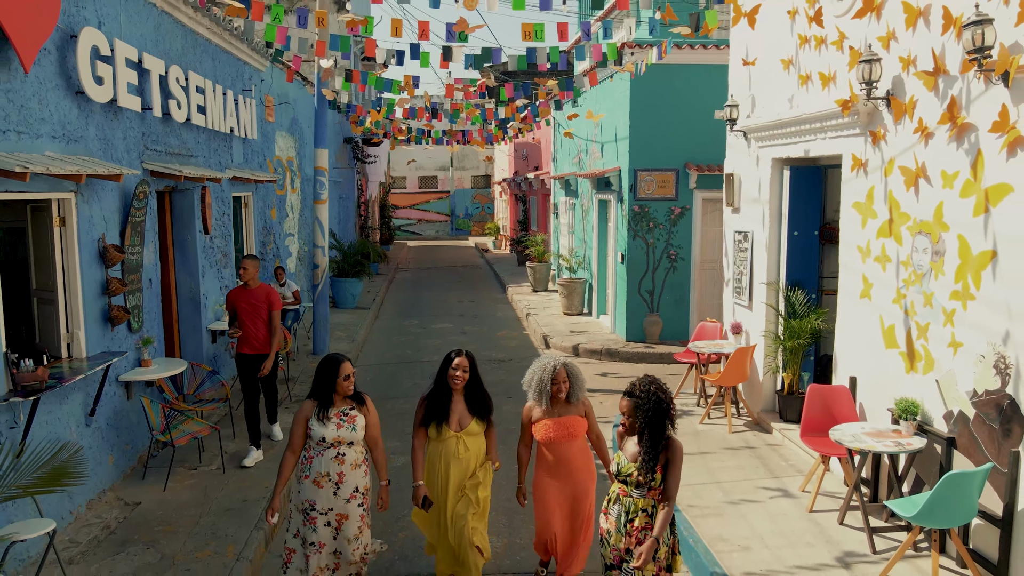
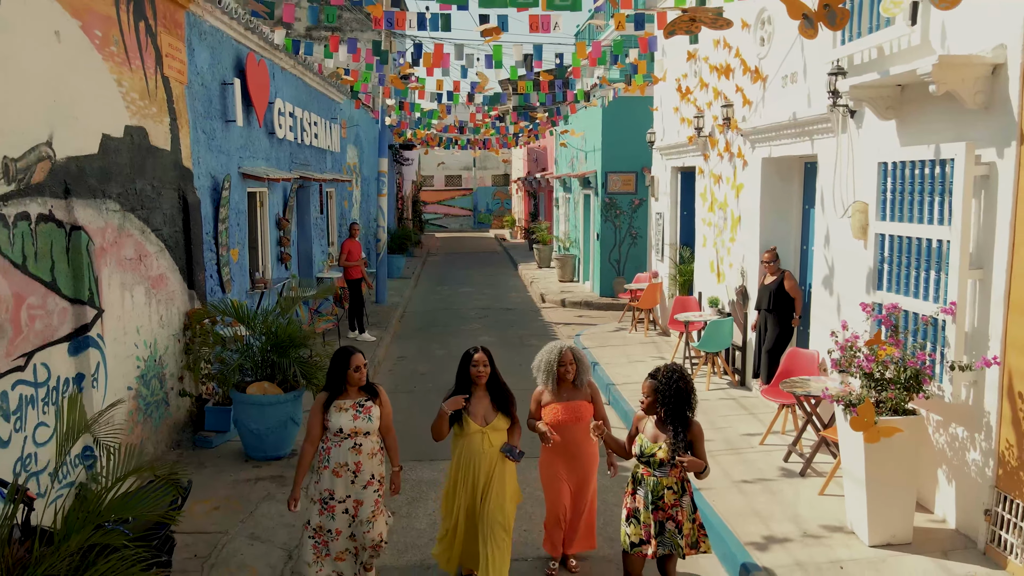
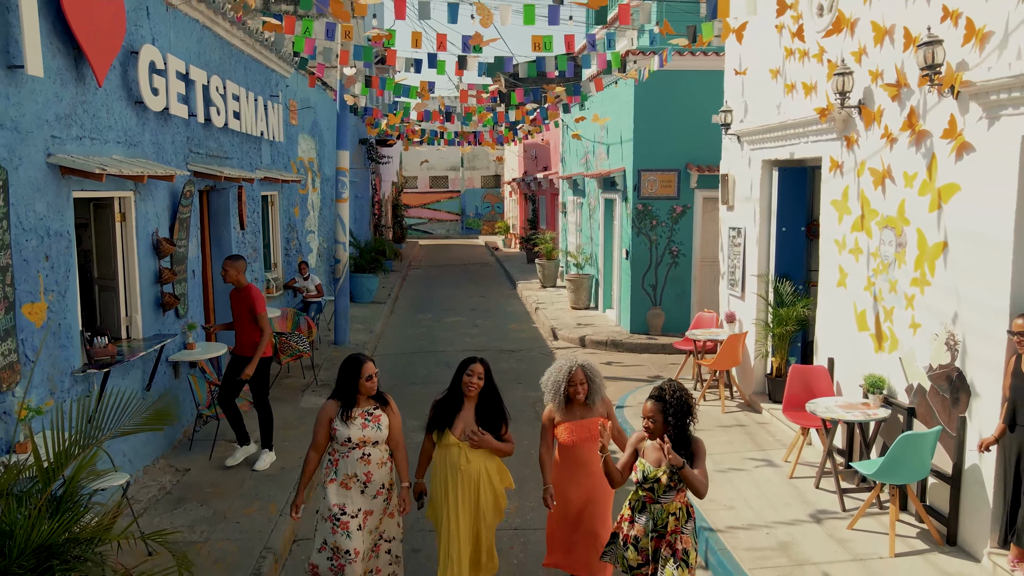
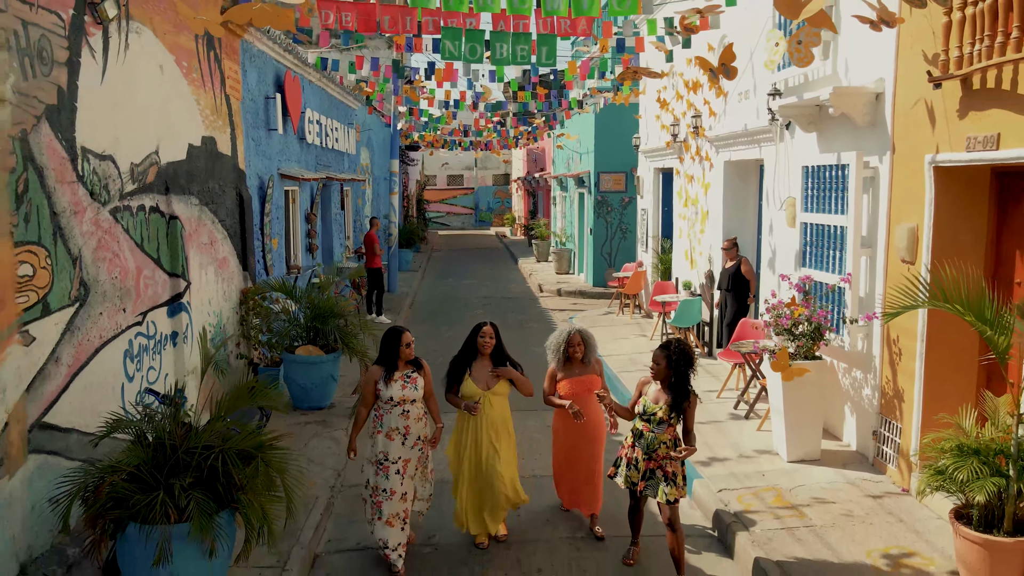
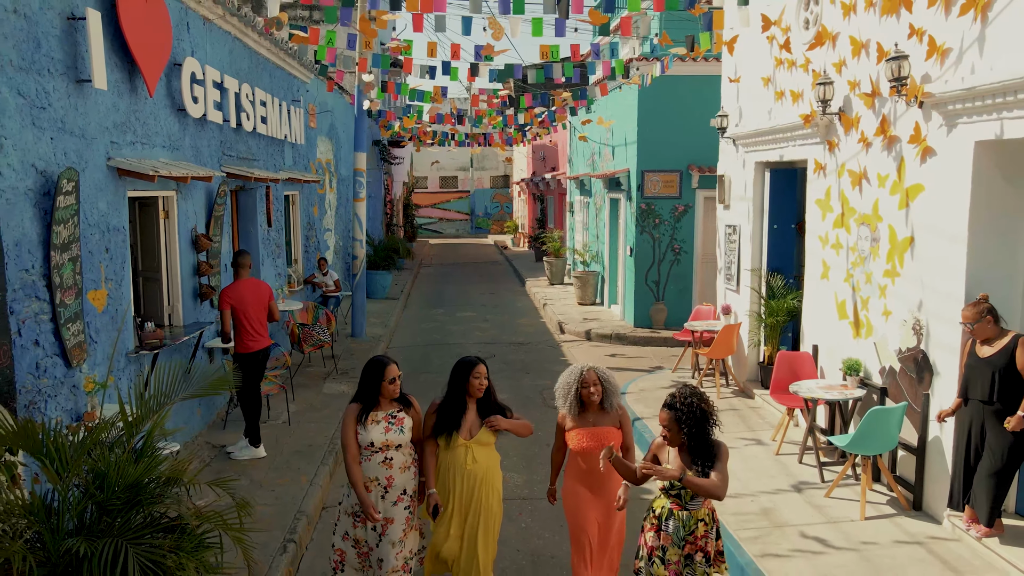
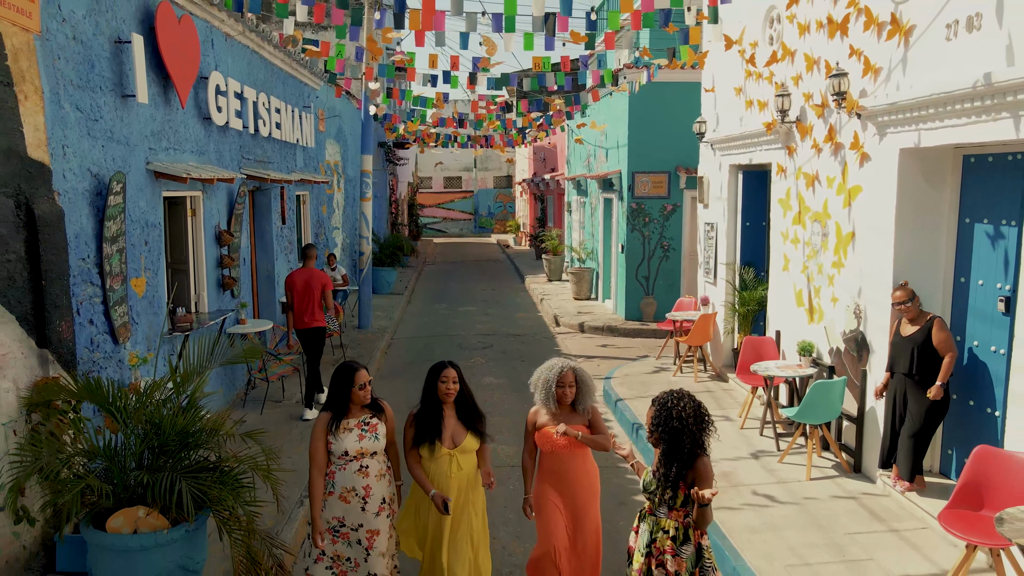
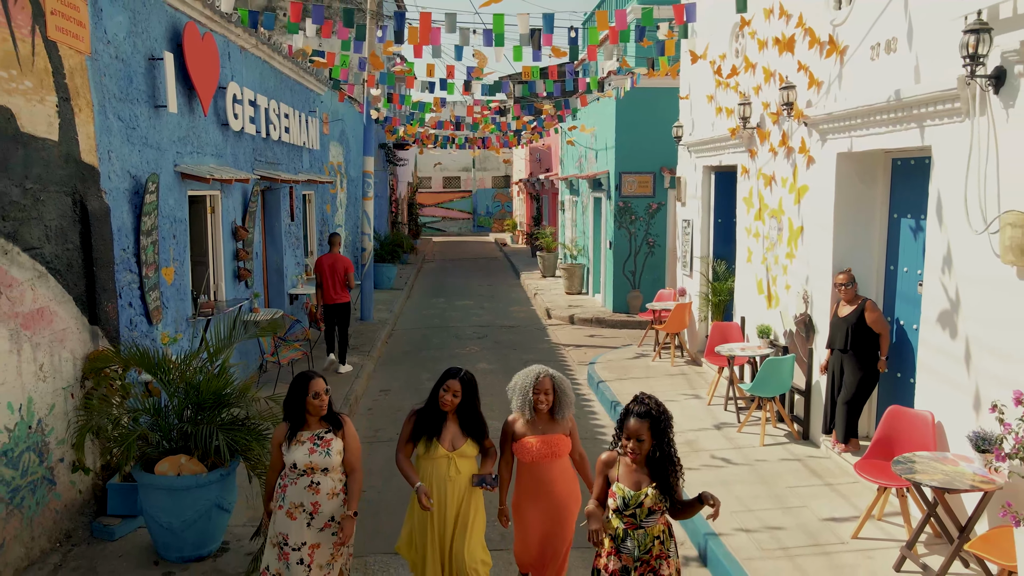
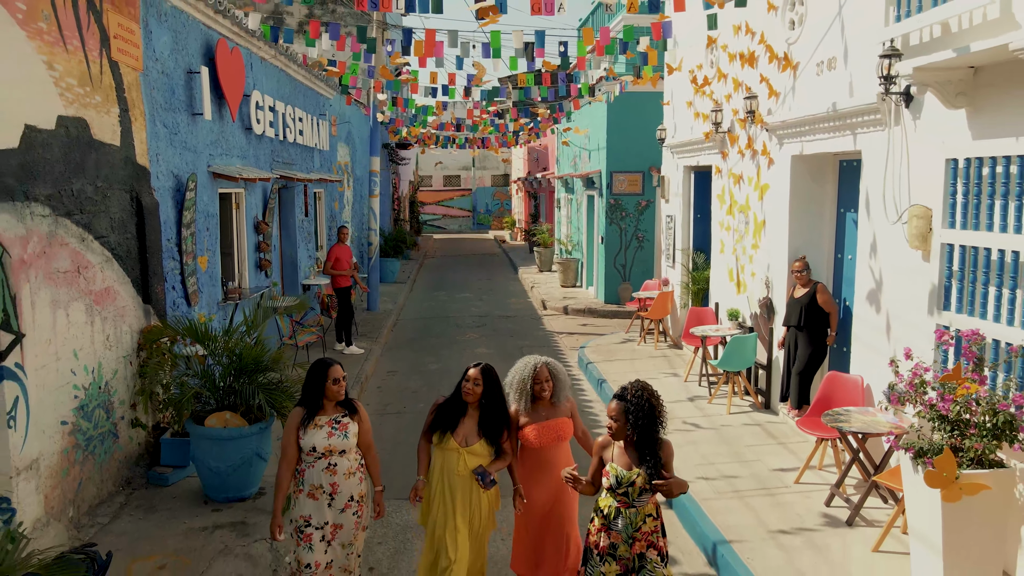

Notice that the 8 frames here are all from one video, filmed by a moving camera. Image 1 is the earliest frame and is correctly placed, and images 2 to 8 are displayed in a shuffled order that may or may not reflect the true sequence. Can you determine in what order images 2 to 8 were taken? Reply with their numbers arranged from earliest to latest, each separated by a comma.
3, 5, 6, 7, 8, 2, 4
